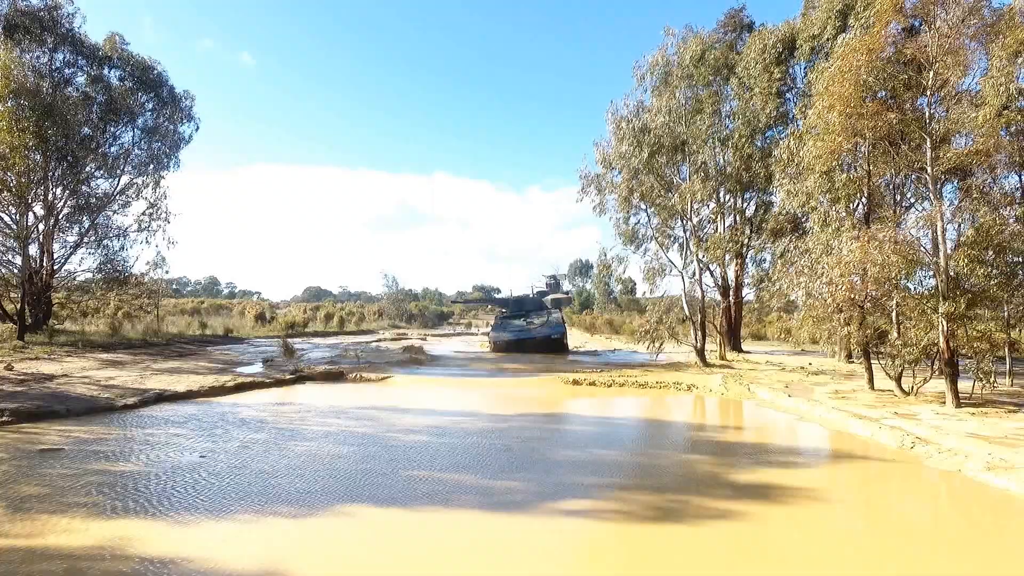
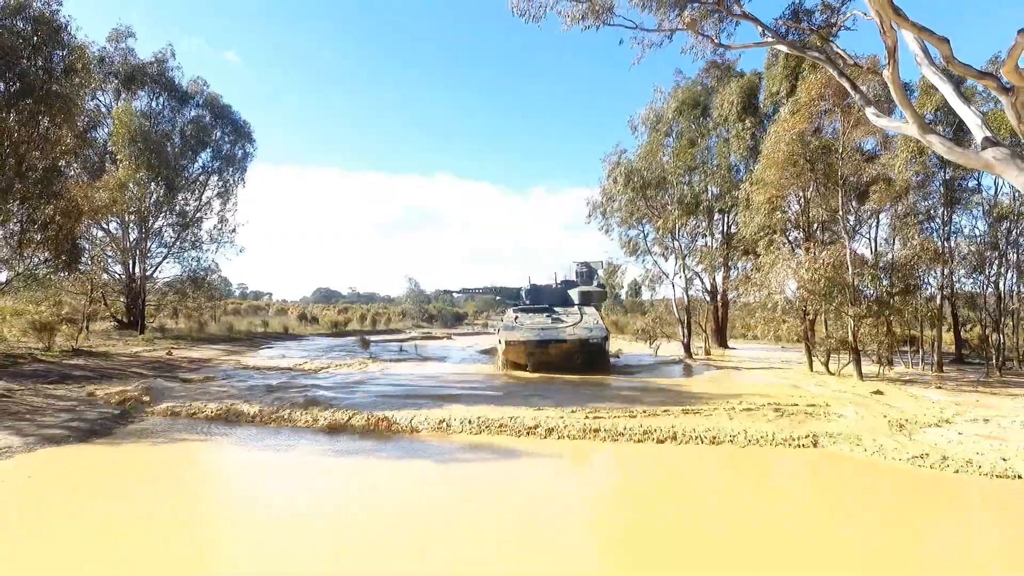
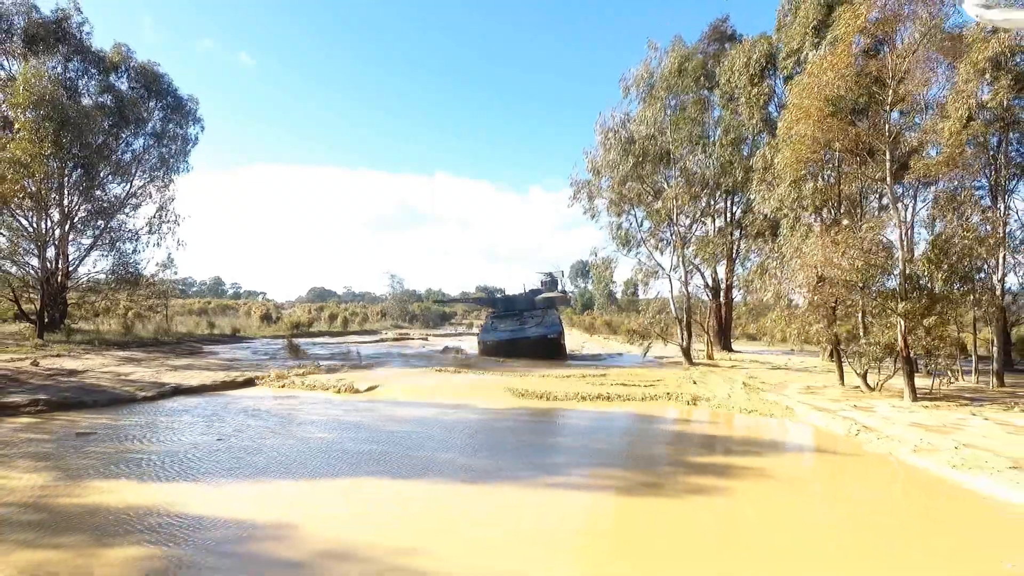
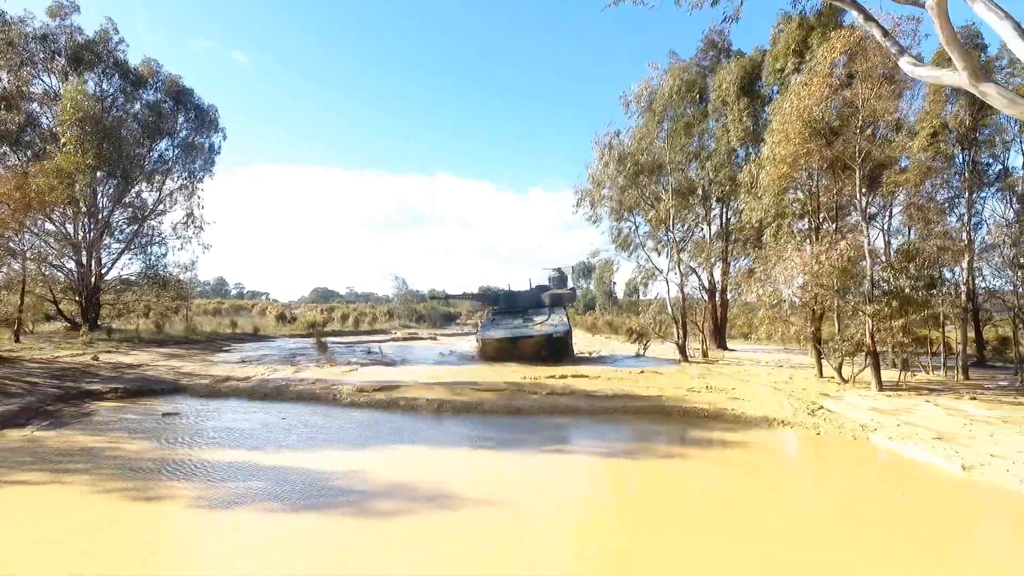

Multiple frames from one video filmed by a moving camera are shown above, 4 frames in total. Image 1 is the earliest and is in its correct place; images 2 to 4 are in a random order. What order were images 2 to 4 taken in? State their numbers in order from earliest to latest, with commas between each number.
3, 4, 2
